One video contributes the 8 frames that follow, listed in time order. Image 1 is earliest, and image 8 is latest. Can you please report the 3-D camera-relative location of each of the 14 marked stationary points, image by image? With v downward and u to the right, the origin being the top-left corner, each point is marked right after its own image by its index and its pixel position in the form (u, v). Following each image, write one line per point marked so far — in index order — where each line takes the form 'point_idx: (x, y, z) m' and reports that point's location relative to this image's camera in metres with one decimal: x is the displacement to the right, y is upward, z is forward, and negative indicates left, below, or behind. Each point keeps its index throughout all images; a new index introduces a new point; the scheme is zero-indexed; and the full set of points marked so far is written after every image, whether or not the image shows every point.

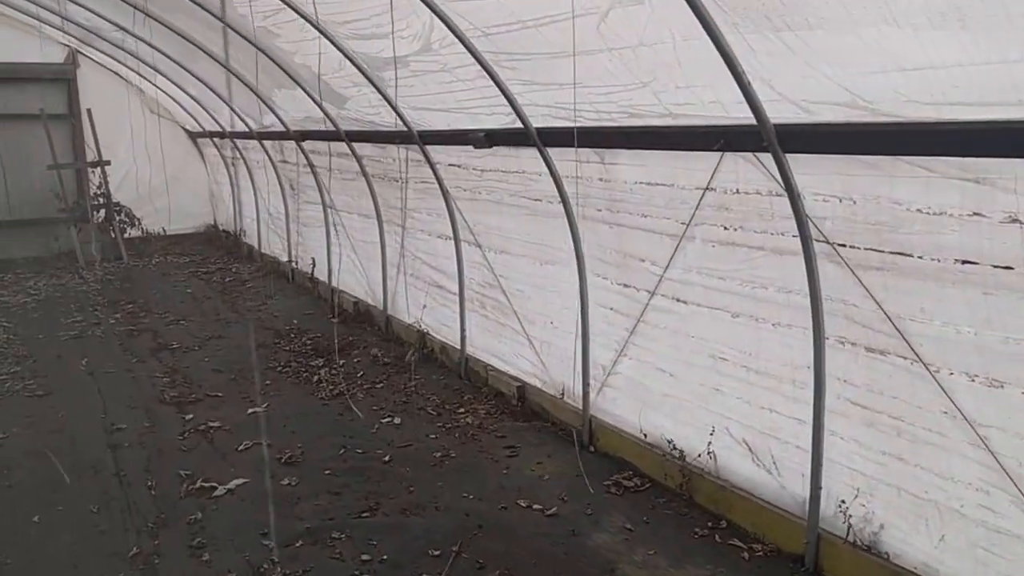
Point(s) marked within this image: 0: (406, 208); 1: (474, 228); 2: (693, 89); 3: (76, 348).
0: (-0.7, +0.5, +5.9) m
1: (-0.2, +0.3, +5.2) m
2: (+0.5, +0.6, +2.9) m
3: (-3.0, -0.4, +6.7) m
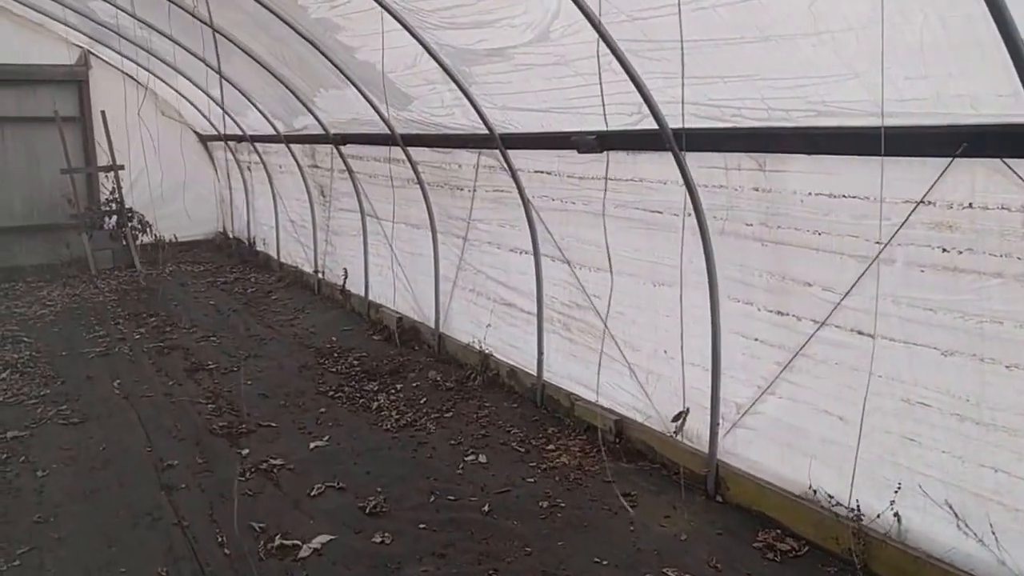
0: (-0.3, +0.4, +5.4) m
1: (+0.2, +0.2, +4.6) m
2: (+1.0, +0.5, +2.3) m
3: (-2.5, -0.5, +6.1) m
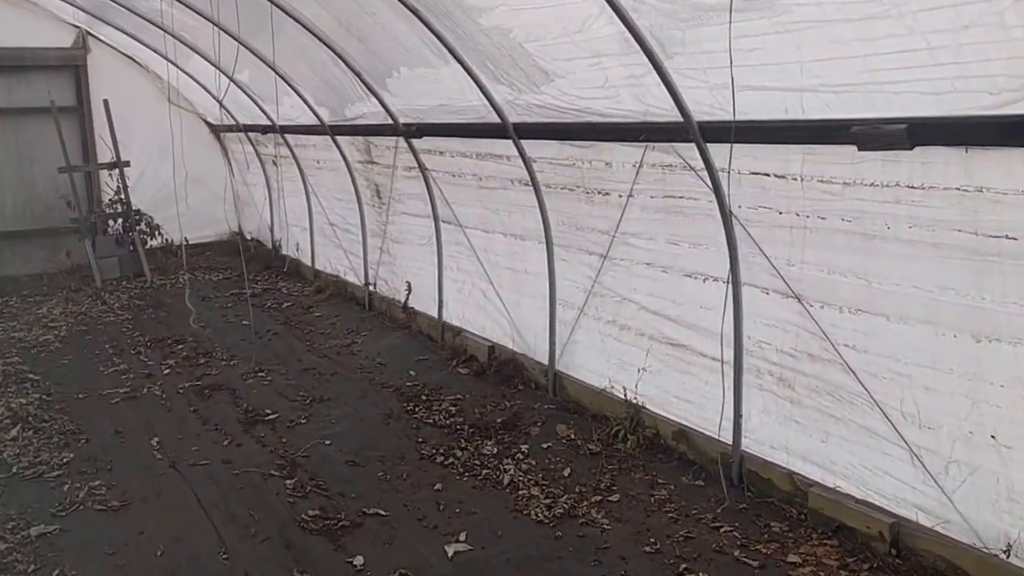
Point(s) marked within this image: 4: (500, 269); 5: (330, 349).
0: (+0.4, +0.2, +4.1) m
1: (+0.9, +0.1, +3.4) m
2: (+1.8, +0.3, +1.1) m
3: (-1.9, -0.6, +4.8) m
4: (-0.1, +0.1, +5.2) m
5: (-1.1, -0.4, +6.0) m
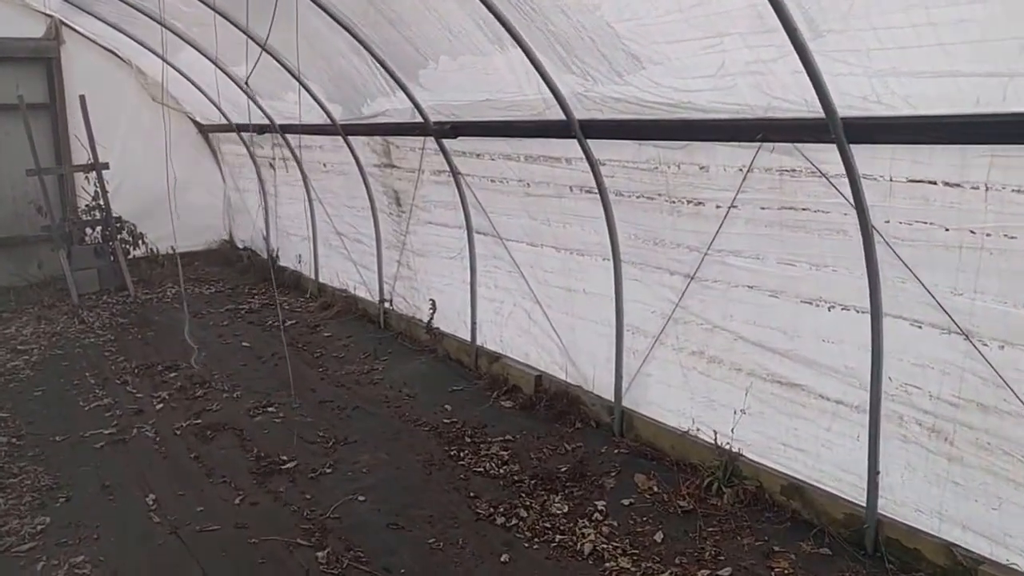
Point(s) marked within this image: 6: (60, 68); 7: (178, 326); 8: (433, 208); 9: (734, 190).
0: (+0.7, +0.2, +3.5) m
1: (+1.2, 0.0, +2.8) m
2: (+2.1, +0.2, +0.5) m
3: (-1.6, -0.8, +4.1) m
4: (+0.2, 0.0, +4.6) m
5: (-0.9, -0.5, +5.3) m
6: (-3.8, +1.8, +8.2) m
7: (-2.2, -0.3, +6.6) m
8: (-0.4, +0.4, +5.4) m
9: (+0.8, +0.3, +3.3) m
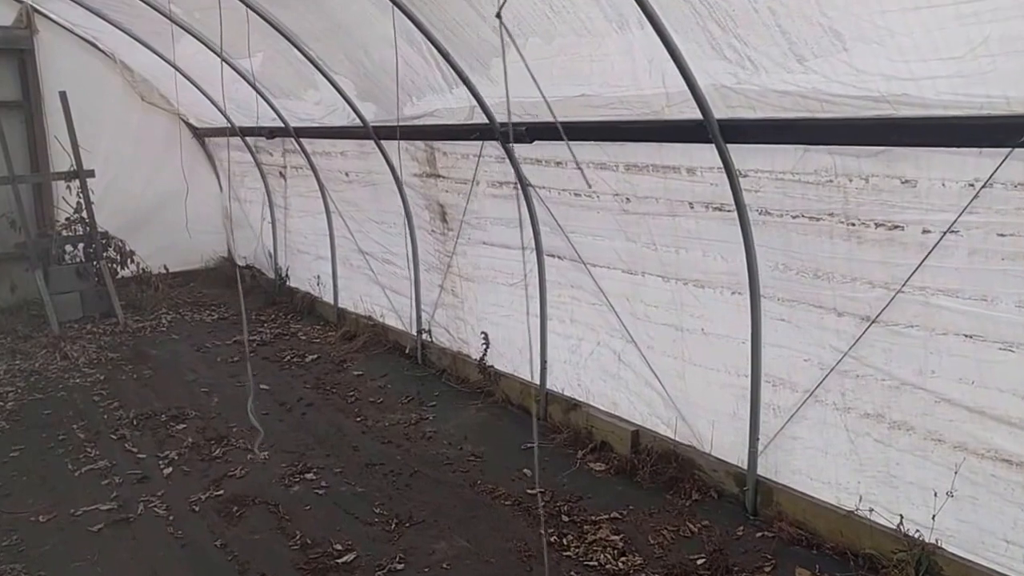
0: (+1.1, 0.0, +2.7) m
1: (+1.6, -0.2, +2.0) m
2: (+2.6, +0.1, -0.2) m
3: (-1.2, -0.9, +3.2) m
4: (+0.5, -0.1, +3.7) m
5: (-0.5, -0.6, +4.4) m
6: (-3.5, +1.7, +7.2) m
7: (-1.9, -0.4, +5.7) m
8: (-0.1, +0.3, +4.6) m
9: (+1.1, +0.2, +2.5) m
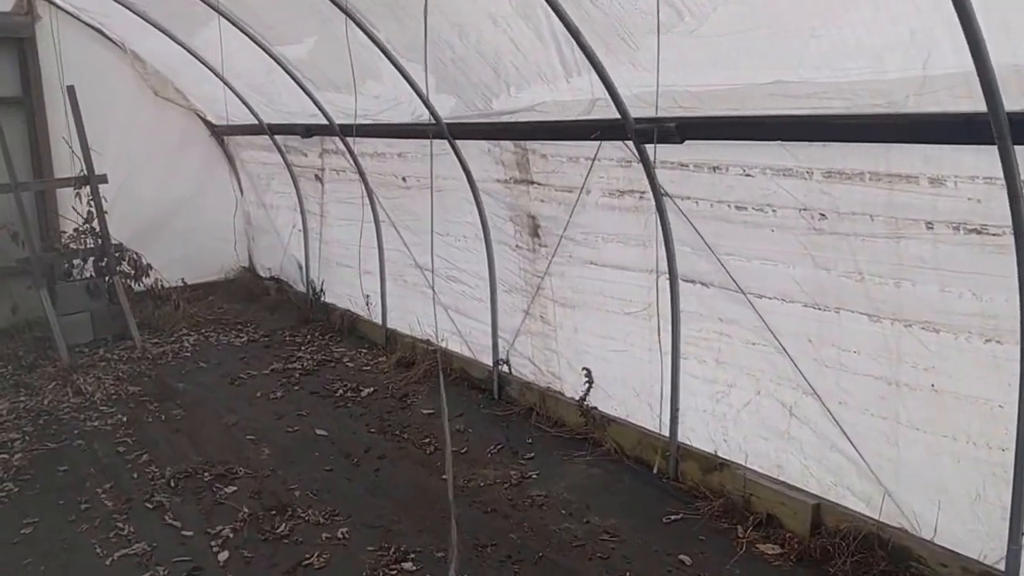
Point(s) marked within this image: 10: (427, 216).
0: (+1.6, -0.1, +1.9) m
1: (+2.1, -0.3, +1.2) m
2: (+3.1, 0.0, -1.0) m
3: (-0.8, -1.0, +2.4) m
4: (+1.0, -0.3, +2.9) m
5: (-0.1, -0.8, +3.6) m
6: (-3.1, +1.5, +6.4) m
7: (-1.5, -0.6, +4.9) m
8: (+0.3, +0.2, +3.8) m
9: (+1.6, +0.1, +1.7) m
10: (-0.4, +0.4, +5.1) m
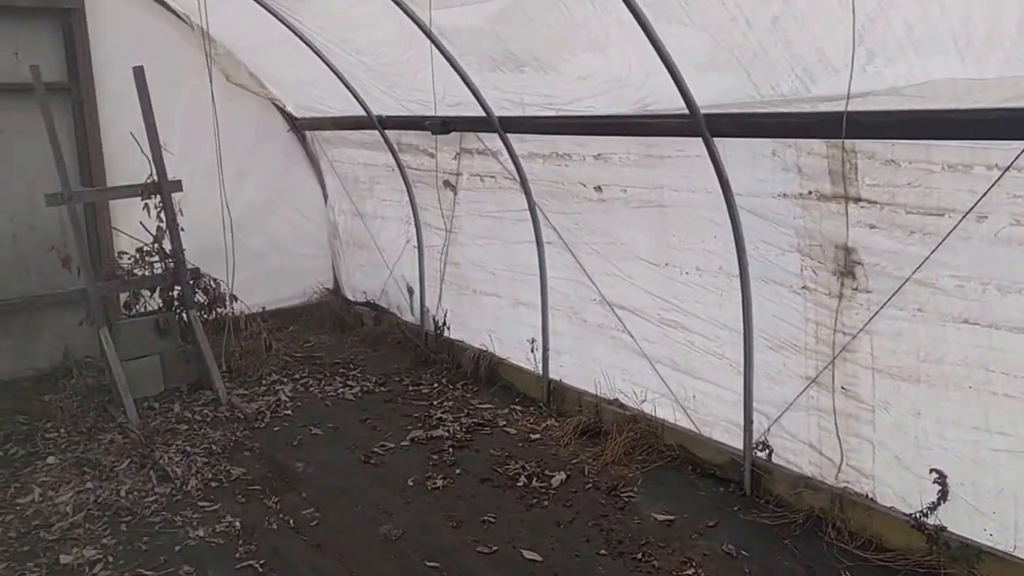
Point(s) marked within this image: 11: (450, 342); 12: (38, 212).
0: (+2.5, -0.3, +0.6) m
1: (+3.0, -0.5, -0.1) m
2: (+4.0, -0.2, -2.3) m
3: (+0.2, -1.2, +1.1) m
4: (+1.9, -0.5, +1.7) m
5: (+0.8, -1.0, +2.3) m
6: (-2.2, +1.3, +5.1) m
7: (-0.6, -0.7, +3.6) m
8: (+1.2, 0.0, +2.5) m
9: (+2.5, -0.1, +0.4) m
10: (+0.5, +0.2, +3.8) m
11: (-0.3, -0.3, +5.2) m
12: (-2.5, +0.4, +5.1) m
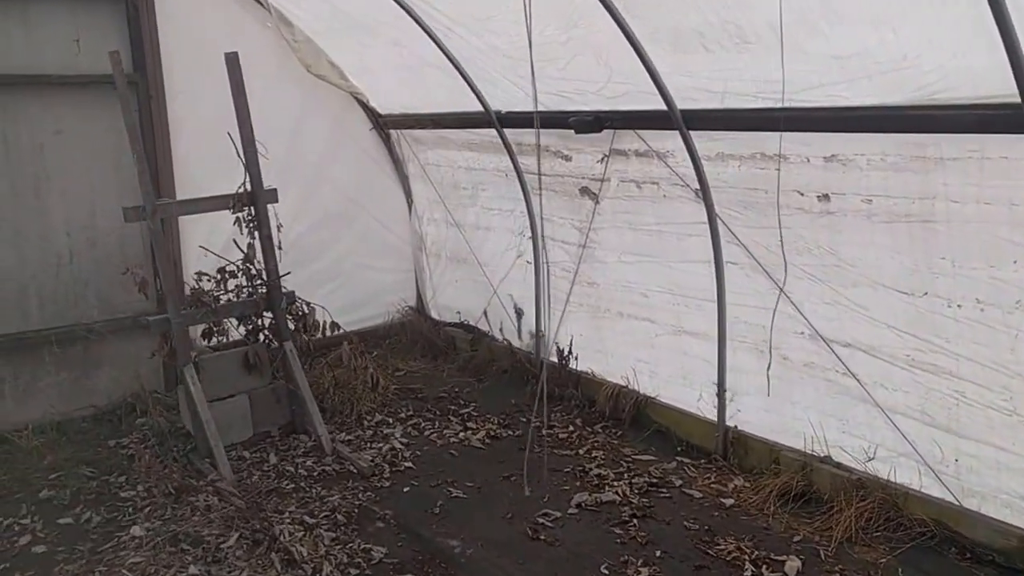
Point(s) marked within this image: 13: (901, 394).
0: (+3.2, -0.4, -0.1) m
1: (+3.7, -0.6, -0.8) m
2: (+4.7, -0.3, -3.1) m
3: (+0.8, -1.3, +0.4) m
4: (+2.6, -0.6, +0.9) m
5: (+1.5, -1.1, +1.6) m
6: (-1.6, +1.2, +4.3) m
7: (+0.1, -0.9, +2.8) m
8: (+1.9, -0.1, +1.8) m
9: (+3.2, -0.2, -0.3) m
10: (+1.1, +0.1, +3.0) m
11: (+0.3, -0.4, +4.5) m
12: (-1.9, +0.3, +4.3) m
13: (+1.2, -0.3, +3.1) m
